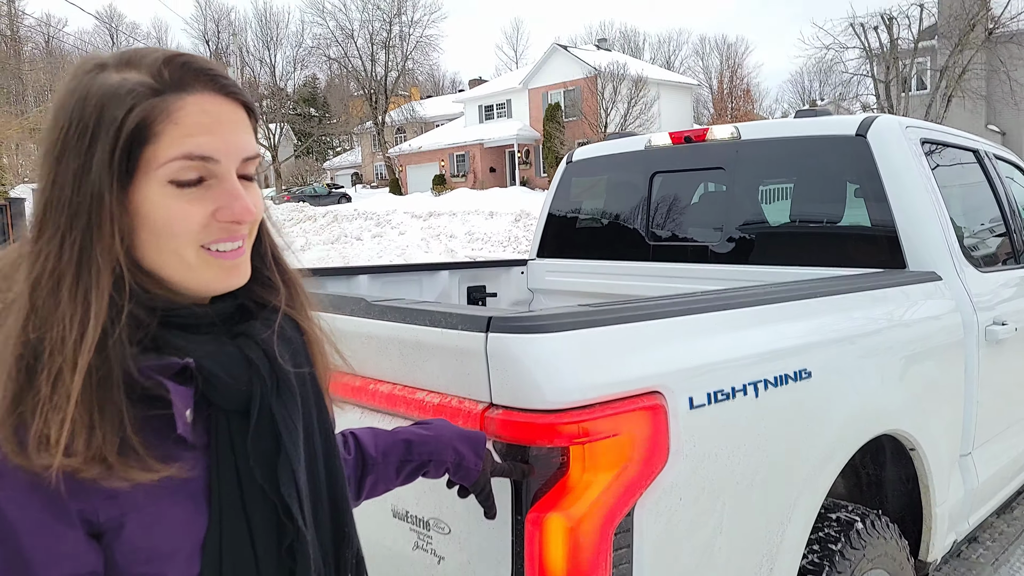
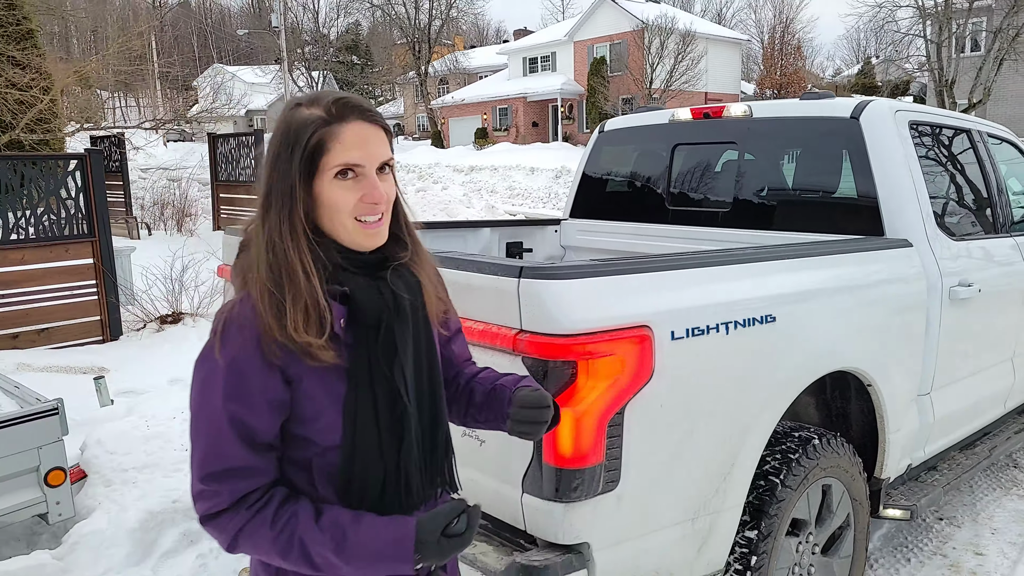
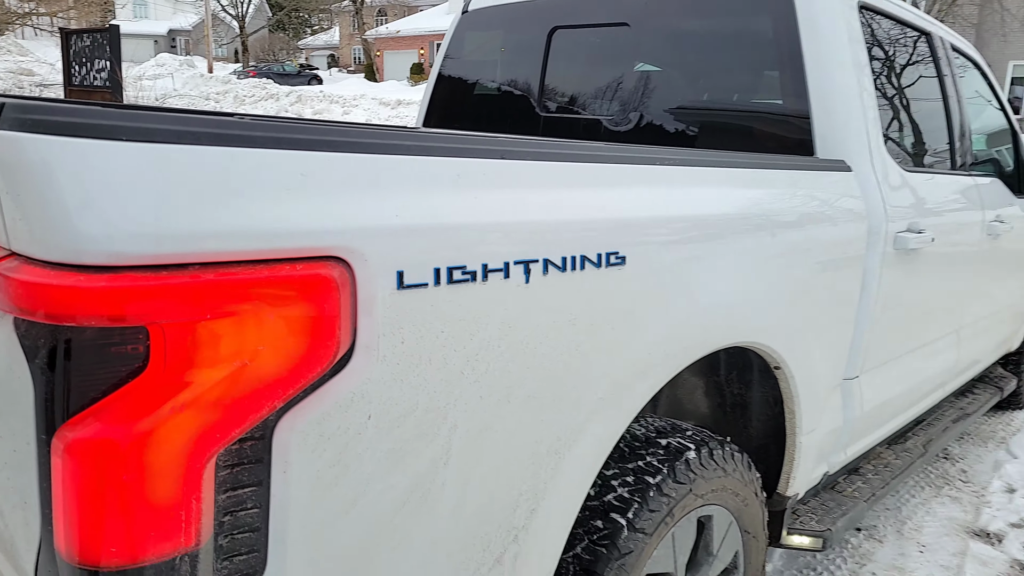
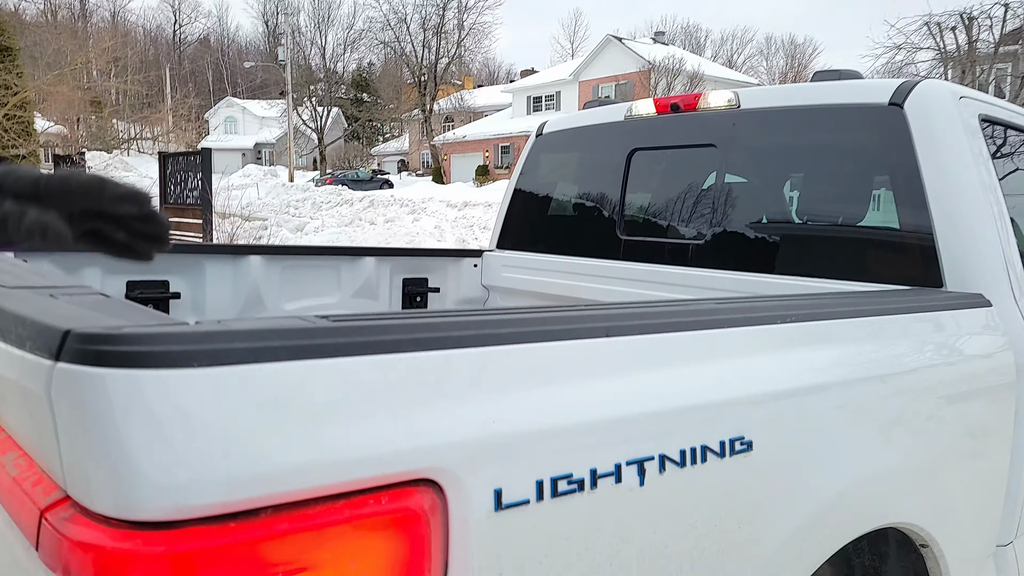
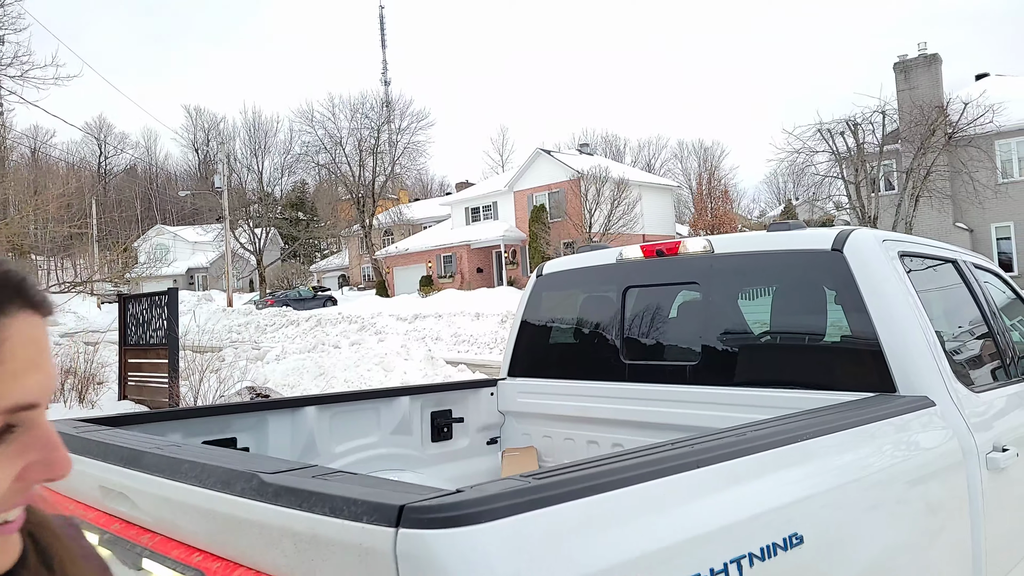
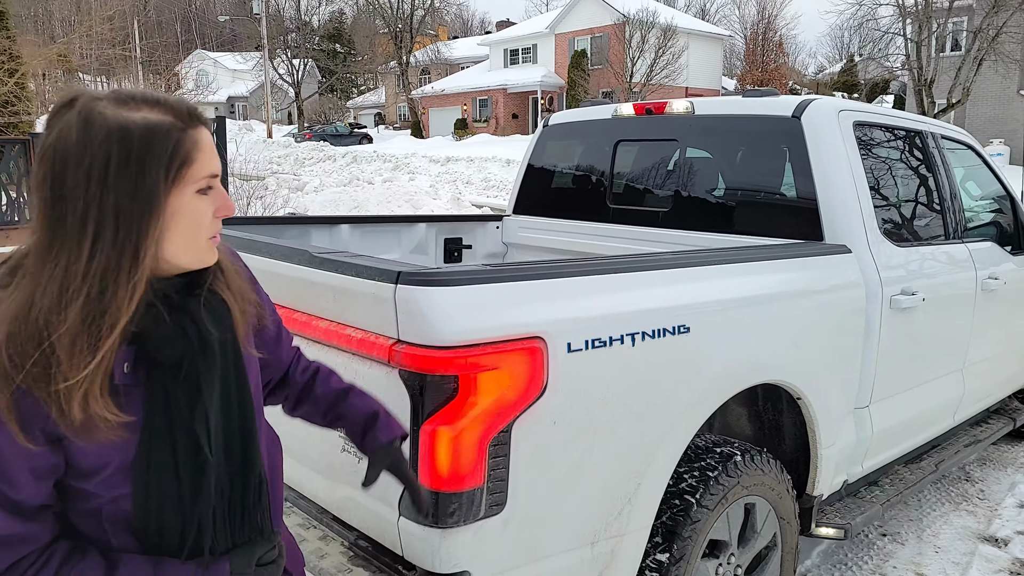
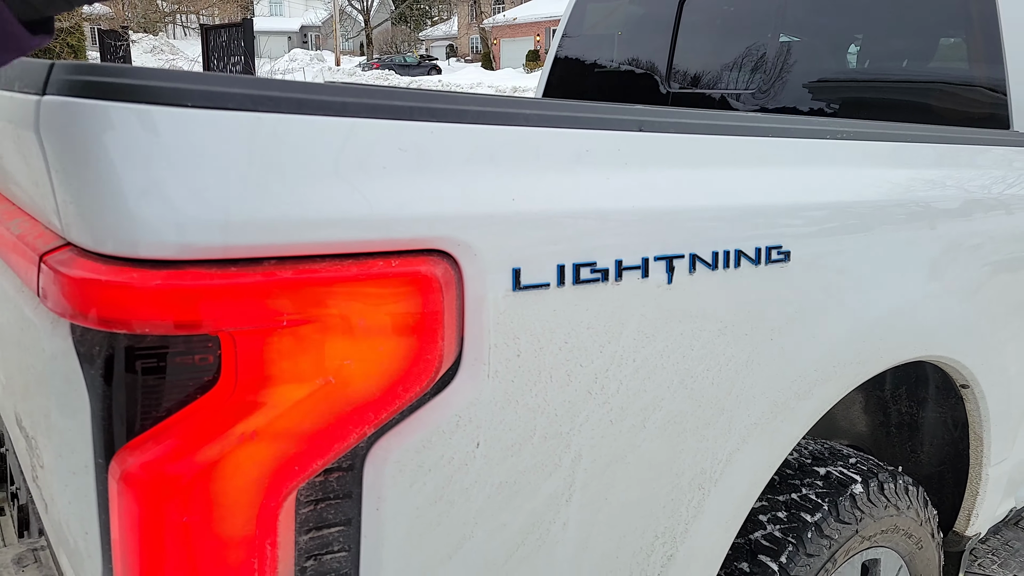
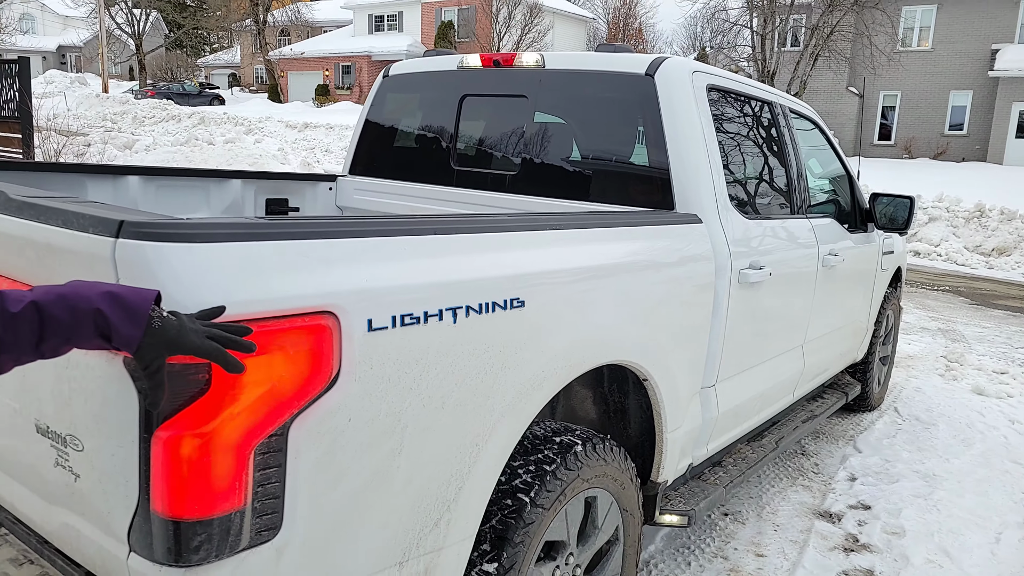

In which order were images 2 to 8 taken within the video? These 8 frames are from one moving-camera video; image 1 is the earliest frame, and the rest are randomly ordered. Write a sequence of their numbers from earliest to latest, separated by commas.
5, 4, 7, 3, 8, 6, 2
